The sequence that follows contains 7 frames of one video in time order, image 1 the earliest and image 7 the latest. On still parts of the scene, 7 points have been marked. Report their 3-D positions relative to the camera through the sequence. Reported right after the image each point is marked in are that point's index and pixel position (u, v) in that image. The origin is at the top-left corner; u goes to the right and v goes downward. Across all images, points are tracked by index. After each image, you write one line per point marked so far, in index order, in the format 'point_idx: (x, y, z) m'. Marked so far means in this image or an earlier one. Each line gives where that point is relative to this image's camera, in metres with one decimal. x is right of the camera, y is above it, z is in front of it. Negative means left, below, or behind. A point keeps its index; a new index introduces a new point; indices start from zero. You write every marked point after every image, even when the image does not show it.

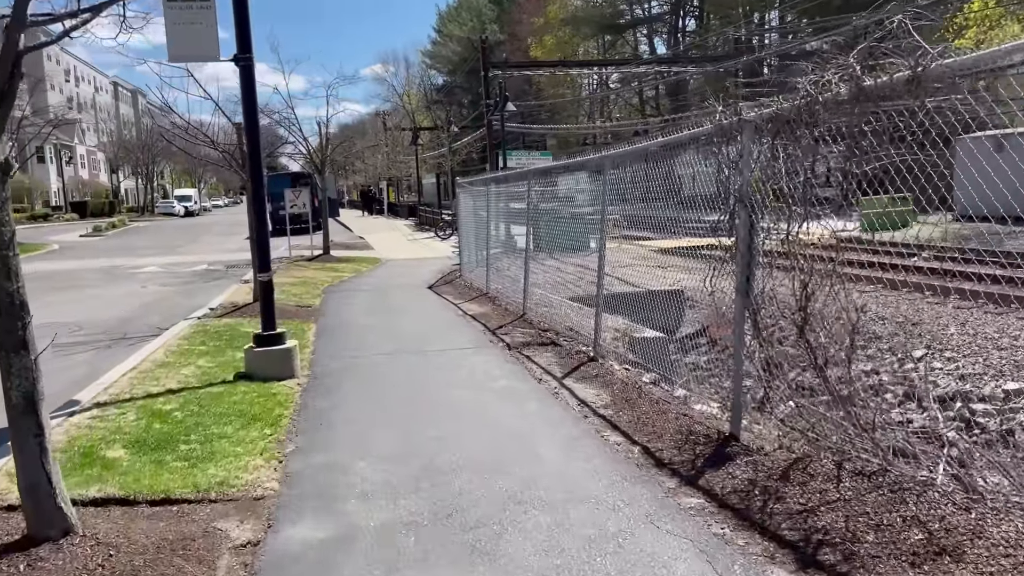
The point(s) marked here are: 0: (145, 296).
0: (-5.8, -0.1, +13.0) m
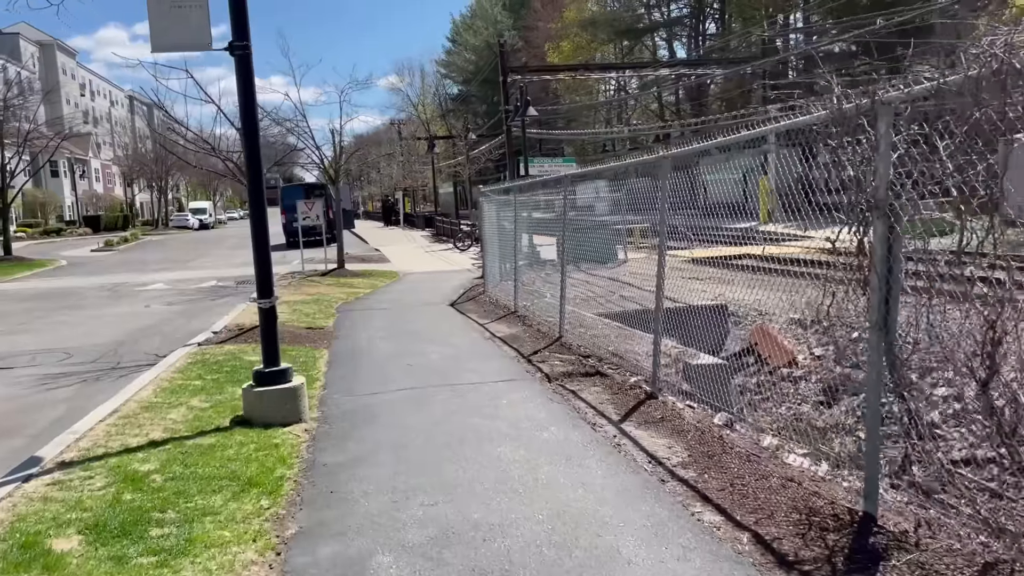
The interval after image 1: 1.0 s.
0: (-5.4, -0.4, +12.1) m
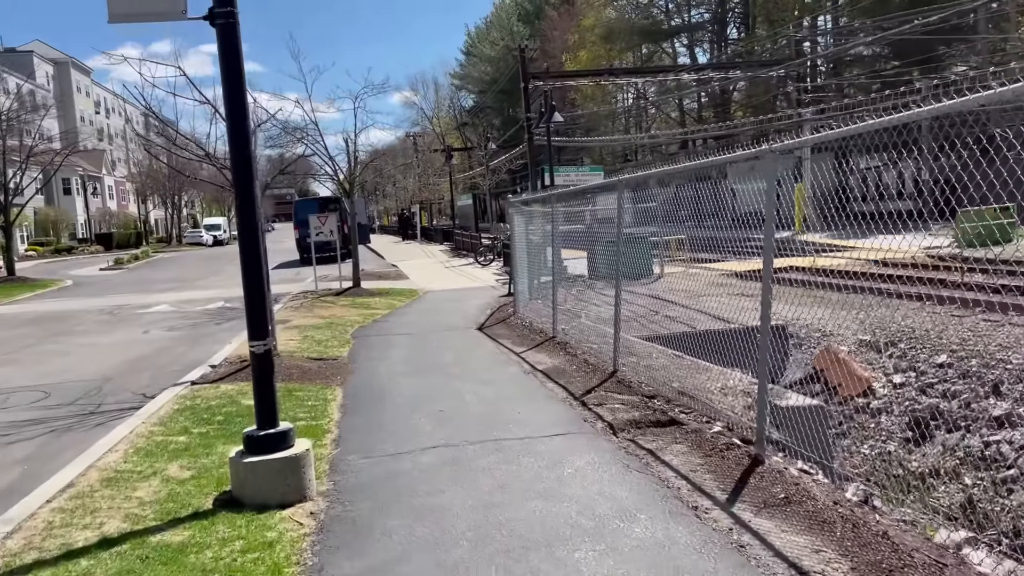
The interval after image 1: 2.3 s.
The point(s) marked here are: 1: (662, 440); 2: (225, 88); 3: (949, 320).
0: (-5.0, -0.8, +11.0) m
1: (+0.9, -0.9, +4.7) m
2: (-1.4, +0.9, +3.9) m
3: (+5.6, -0.4, +10.4) m
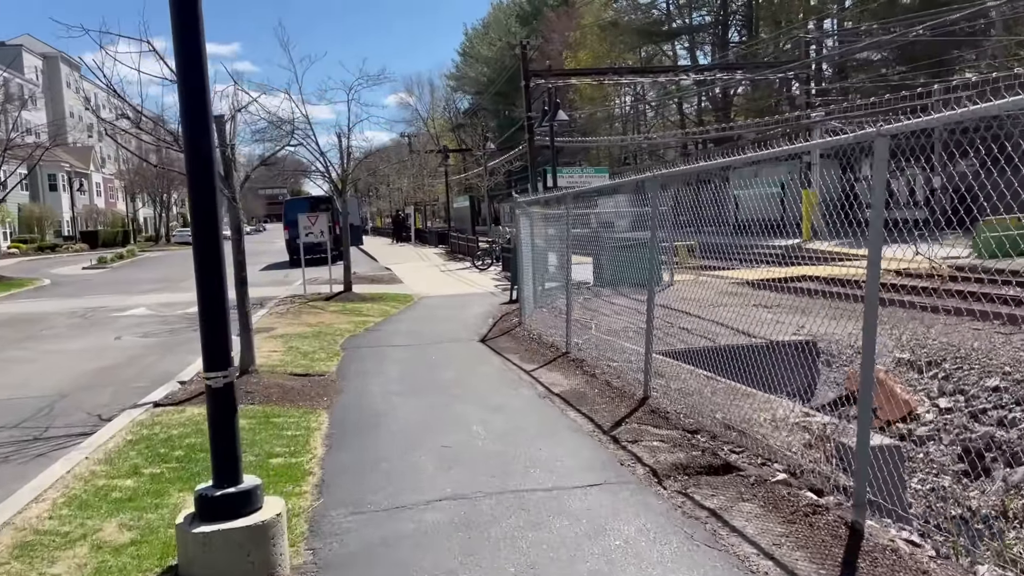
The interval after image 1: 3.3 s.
0: (-4.9, -0.8, +10.1) m
1: (+1.0, -1.0, +3.8) m
2: (-1.2, +0.9, +3.0) m
3: (+5.6, -0.6, +9.5) m
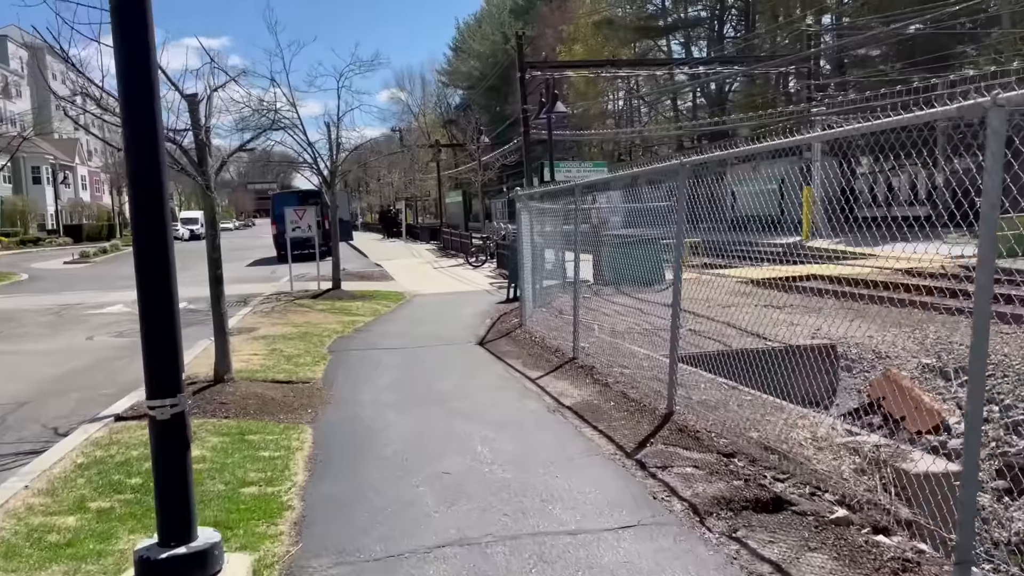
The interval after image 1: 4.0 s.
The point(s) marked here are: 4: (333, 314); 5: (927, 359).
0: (-4.9, -0.8, +9.4) m
1: (+1.1, -1.0, +3.2) m
2: (-1.1, +0.8, +2.3) m
3: (+5.6, -0.6, +8.9) m
4: (-2.5, -0.4, +11.6) m
5: (+4.5, -0.8, +8.9) m
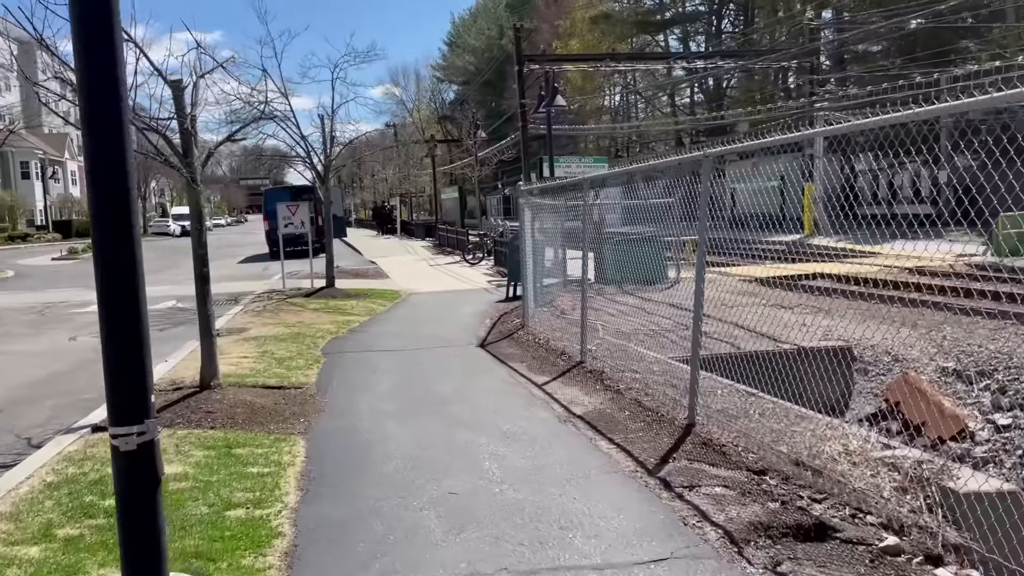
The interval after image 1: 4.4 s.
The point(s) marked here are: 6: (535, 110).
0: (-4.9, -0.7, +9.0) m
1: (+1.1, -1.0, +2.8) m
2: (-1.1, +0.8, +1.9) m
3: (+5.6, -0.6, +8.6) m
4: (-2.5, -0.3, +11.2) m
5: (+4.5, -0.8, +8.5) m
6: (+0.6, +4.4, +19.9) m
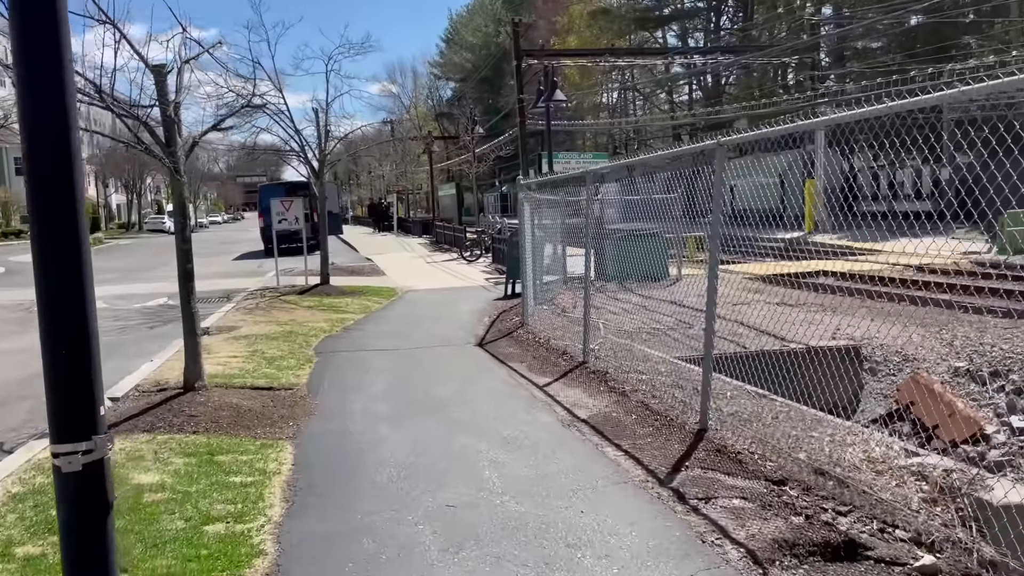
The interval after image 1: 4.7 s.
0: (-4.9, -0.7, +8.7) m
1: (+1.1, -1.0, +2.5) m
2: (-1.0, +0.8, +1.6) m
3: (+5.6, -0.6, +8.3) m
4: (-2.6, -0.3, +10.9) m
5: (+4.5, -0.8, +8.3) m
6: (+0.5, +4.4, +19.7) m
